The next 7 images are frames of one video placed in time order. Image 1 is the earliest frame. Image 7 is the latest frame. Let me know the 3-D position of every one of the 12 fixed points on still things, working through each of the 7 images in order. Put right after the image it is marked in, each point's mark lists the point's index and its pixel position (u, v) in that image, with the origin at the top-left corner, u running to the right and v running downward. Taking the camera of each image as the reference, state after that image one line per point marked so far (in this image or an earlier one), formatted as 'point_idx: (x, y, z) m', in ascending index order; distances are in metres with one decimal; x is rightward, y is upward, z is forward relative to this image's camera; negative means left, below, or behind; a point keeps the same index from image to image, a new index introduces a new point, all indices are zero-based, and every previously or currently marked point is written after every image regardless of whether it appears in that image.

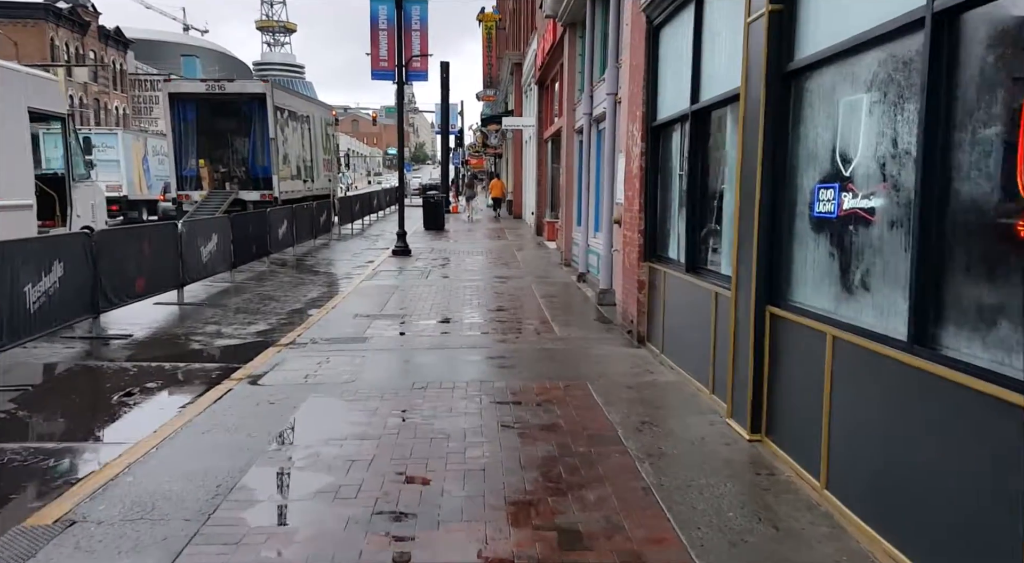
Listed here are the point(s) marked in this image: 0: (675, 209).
0: (+1.6, +0.7, +8.6) m
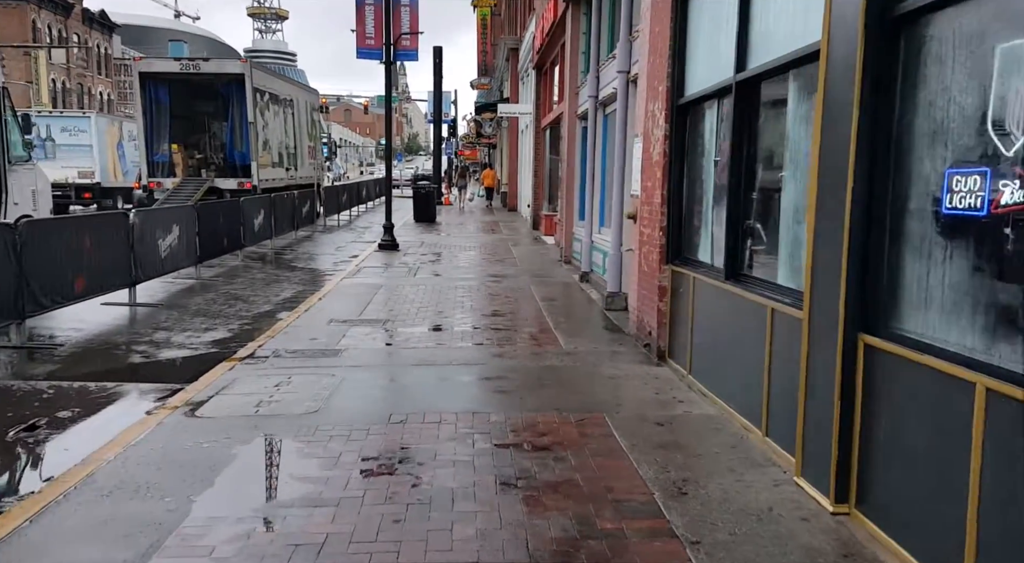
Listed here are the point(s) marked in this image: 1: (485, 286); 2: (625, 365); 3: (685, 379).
0: (+1.6, +0.6, +7.2) m
1: (-0.4, -0.1, +13.9) m
2: (+1.0, -0.7, +7.9) m
3: (+1.4, -0.8, +7.3) m
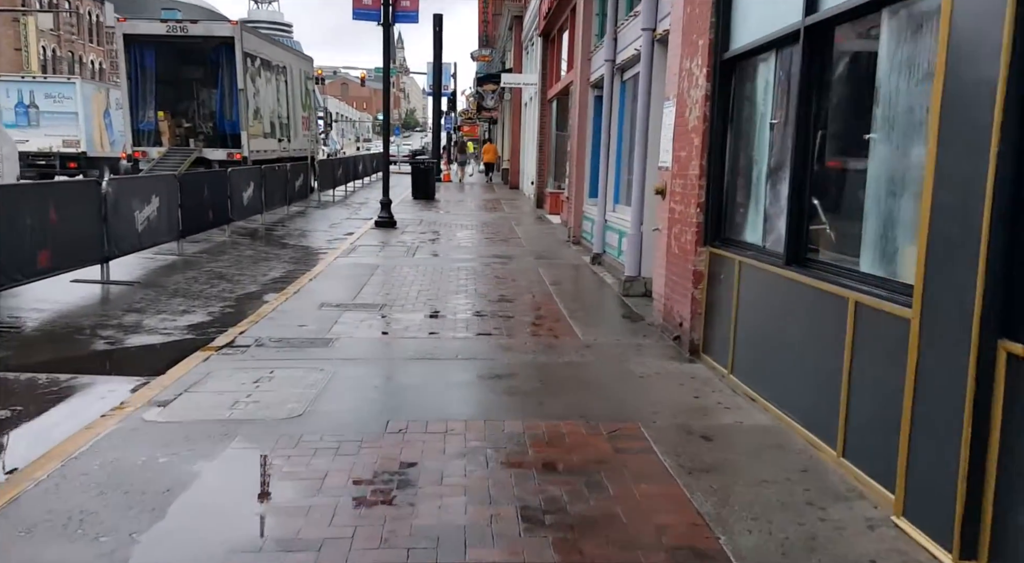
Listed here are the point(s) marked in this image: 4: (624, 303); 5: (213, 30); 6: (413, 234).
0: (+1.7, +0.7, +6.3) m
1: (-0.3, +0.2, +12.9) m
2: (+1.1, -0.6, +6.9) m
3: (+1.5, -0.7, +6.4) m
4: (+1.2, -0.2, +10.1) m
5: (-6.6, +5.5, +20.0) m
6: (-1.9, +0.9, +17.2) m
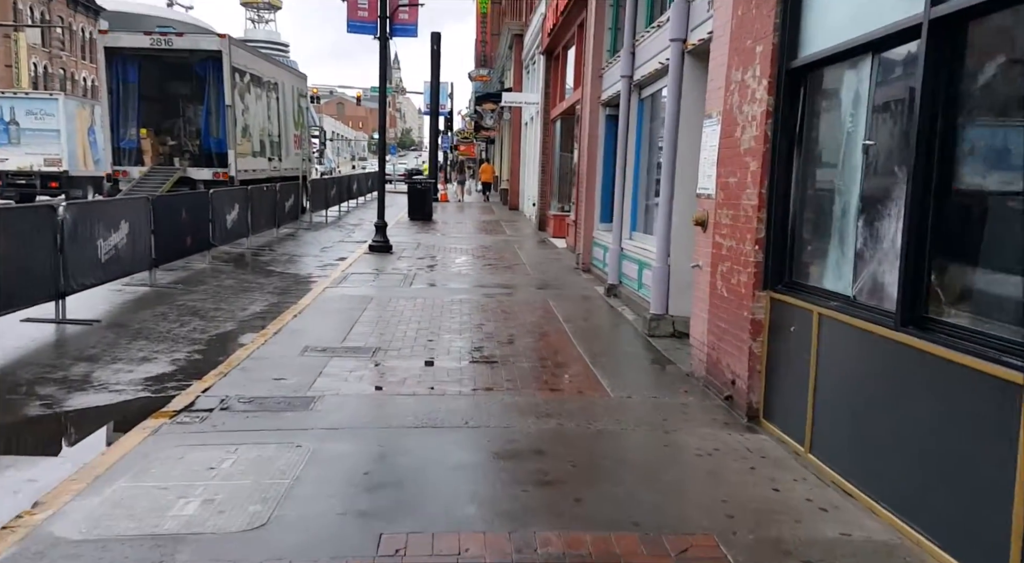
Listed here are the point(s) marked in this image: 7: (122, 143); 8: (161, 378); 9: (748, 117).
0: (+1.9, +0.4, +5.1) m
1: (-0.2, -0.2, +11.7) m
2: (+1.2, -0.9, +5.7) m
3: (+1.6, -1.0, +5.1) m
4: (+1.4, -0.6, +8.9) m
5: (-6.6, +4.9, +18.8) m
6: (-1.8, +0.4, +16.0) m
7: (-8.5, +3.0, +19.7) m
8: (-2.8, -0.8, +7.2) m
9: (+1.6, +1.1, +6.1) m
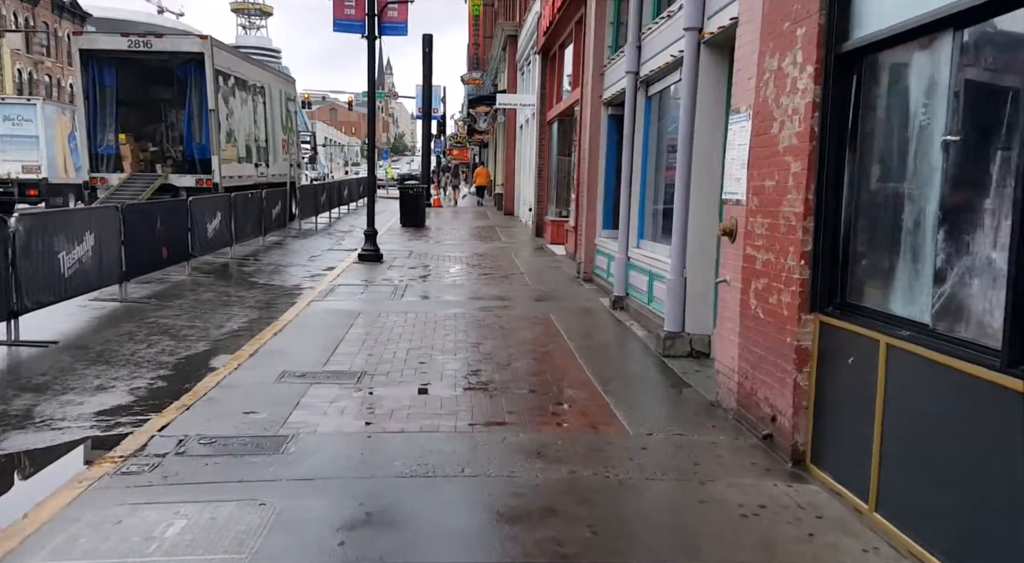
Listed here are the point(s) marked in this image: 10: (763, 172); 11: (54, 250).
0: (+1.9, +0.3, +4.2) m
1: (-0.3, -0.4, +10.8) m
2: (+1.2, -1.1, +4.8) m
3: (+1.7, -1.1, +4.3) m
4: (+1.4, -0.8, +8.1) m
5: (-6.6, +4.7, +18.0) m
6: (-1.9, +0.2, +15.1) m
7: (-8.6, +2.8, +18.9) m
8: (-2.8, -0.9, +6.3) m
9: (+1.6, +1.0, +5.3) m
10: (+1.6, +0.7, +5.6) m
11: (-4.7, +0.3, +9.2) m
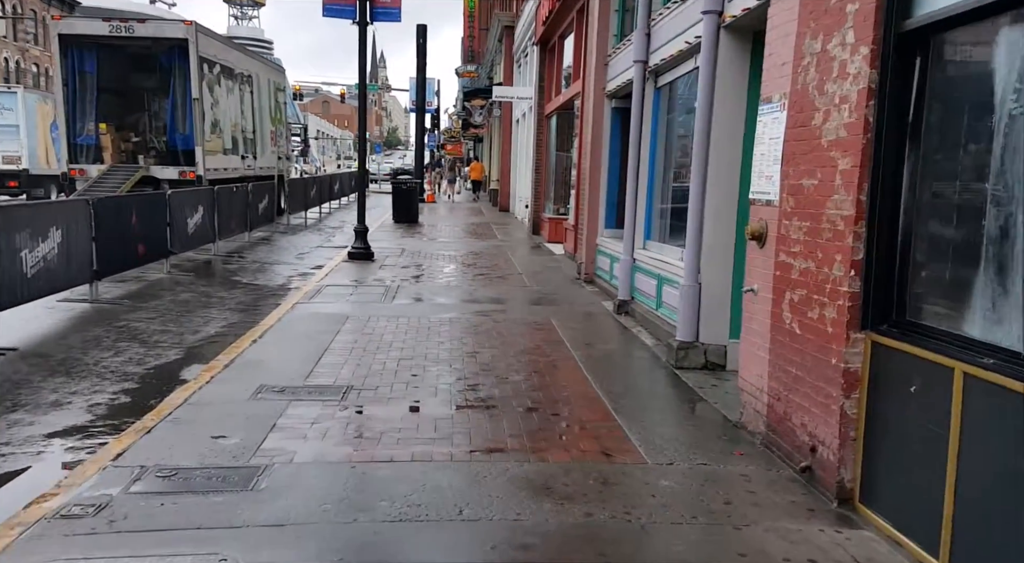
0: (+1.9, +0.2, +3.6) m
1: (-0.3, -0.4, +10.2) m
2: (+1.3, -1.1, +4.2) m
3: (+1.7, -1.2, +3.6) m
4: (+1.4, -0.8, +7.4) m
5: (-6.7, +4.8, +17.2) m
6: (-1.9, +0.2, +14.4) m
7: (-8.7, +2.8, +18.1) m
8: (-2.8, -0.9, +5.6) m
9: (+1.6, +0.9, +4.6) m
10: (+1.6, +0.6, +5.0) m
11: (-4.7, +0.3, +8.5) m
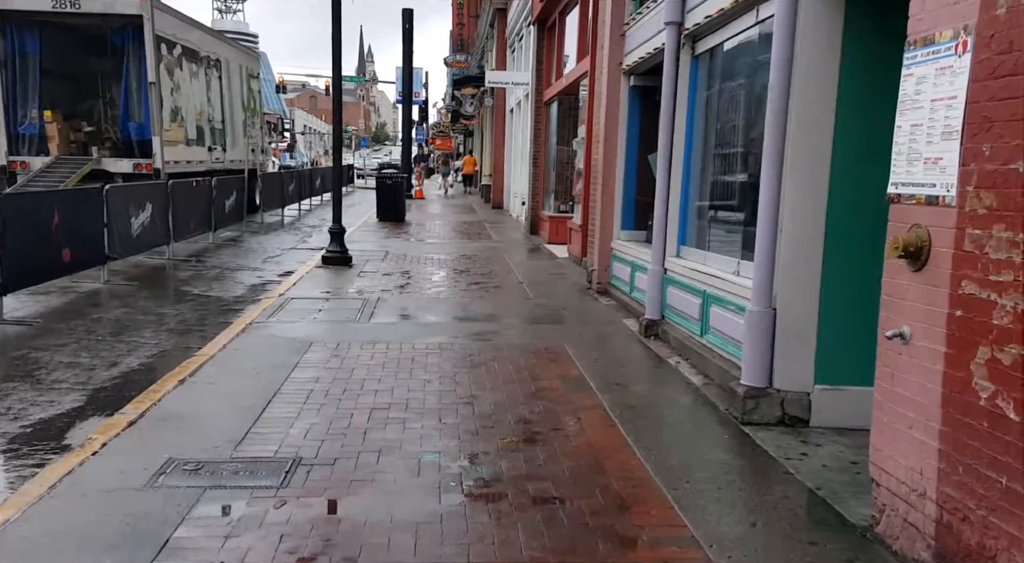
0: (+2.0, +0.1, +1.6) m
1: (-0.2, -0.6, +8.2) m
2: (+1.4, -1.3, +2.2) m
3: (+1.8, -1.4, +1.7) m
4: (+1.4, -1.0, +5.4) m
5: (-6.7, +4.7, +15.1) m
6: (-1.9, +0.1, +12.4) m
7: (-8.7, +2.7, +16.0) m
8: (-2.7, -1.1, +3.6) m
9: (+1.7, +0.8, +2.6) m
10: (+1.7, +0.5, +3.0) m
11: (-4.6, +0.2, +6.4) m
